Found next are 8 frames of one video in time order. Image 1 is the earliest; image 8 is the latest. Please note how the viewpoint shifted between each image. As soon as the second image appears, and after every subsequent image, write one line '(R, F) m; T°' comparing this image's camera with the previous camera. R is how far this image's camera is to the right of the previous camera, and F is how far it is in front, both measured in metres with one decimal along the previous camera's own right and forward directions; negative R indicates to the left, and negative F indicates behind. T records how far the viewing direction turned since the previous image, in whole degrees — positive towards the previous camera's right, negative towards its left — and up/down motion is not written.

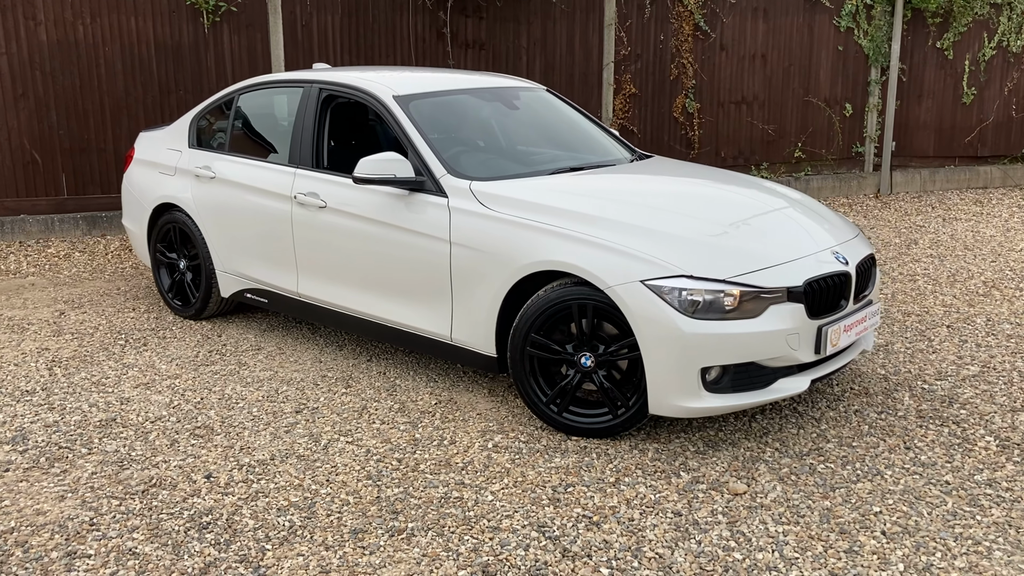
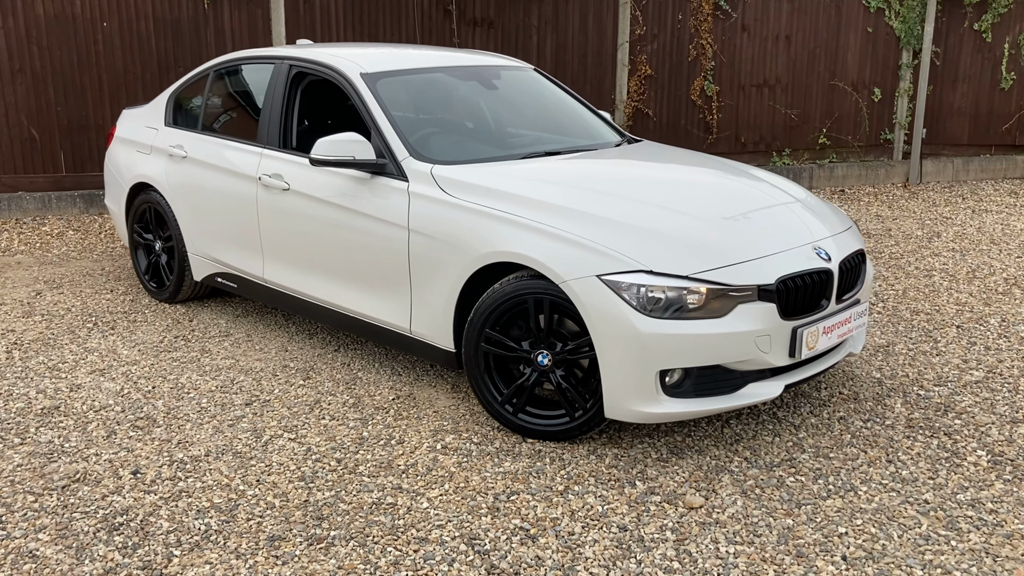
(+0.3, +0.2) m; -3°
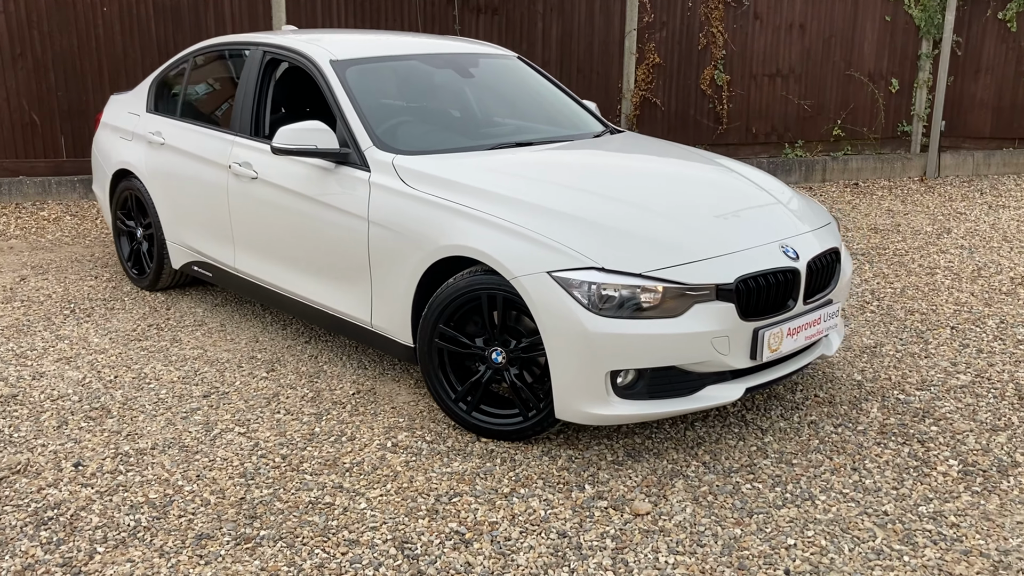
(+0.3, +0.1) m; -2°
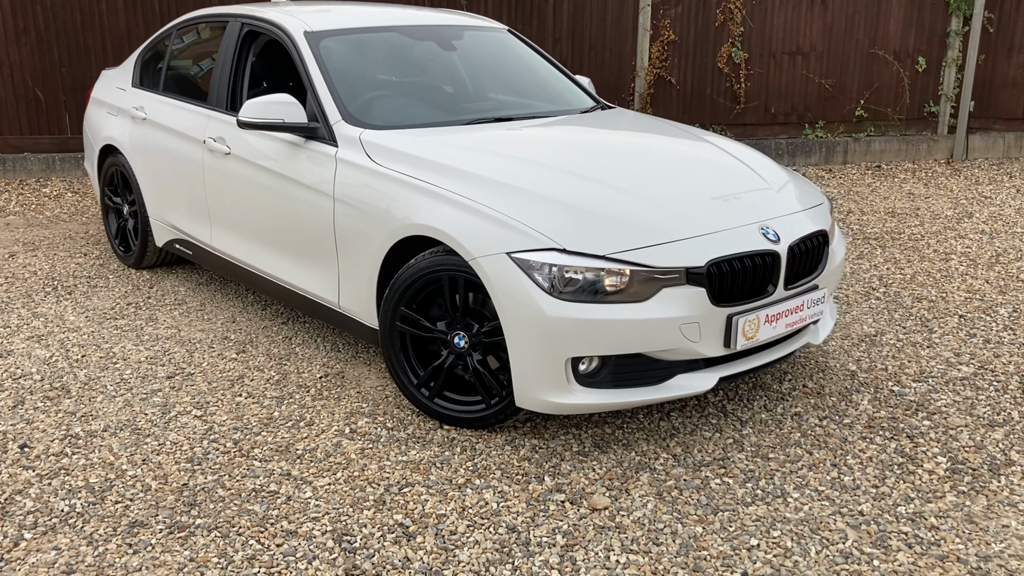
(+0.2, +0.2) m; -2°
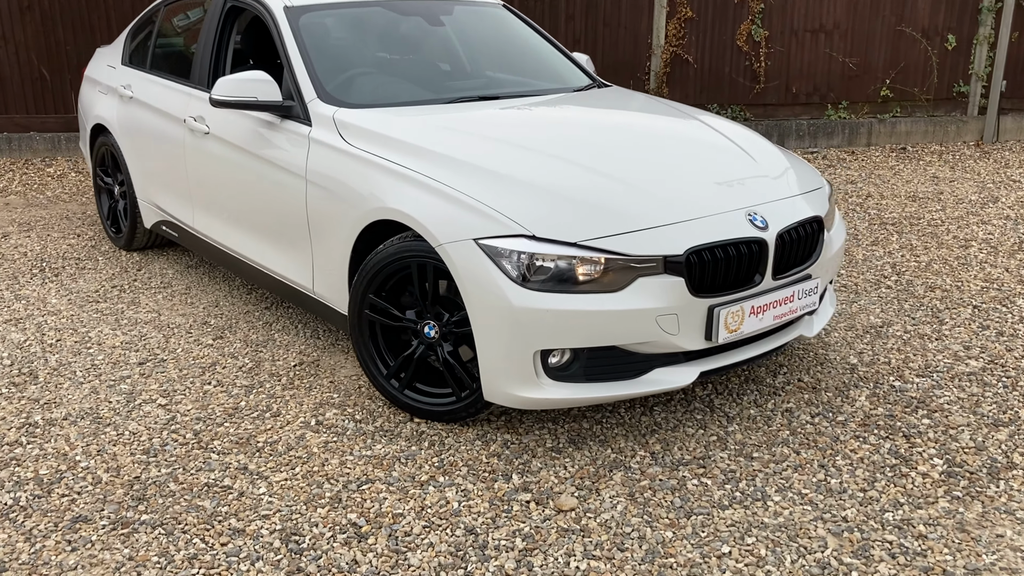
(+0.2, +0.2) m; -2°
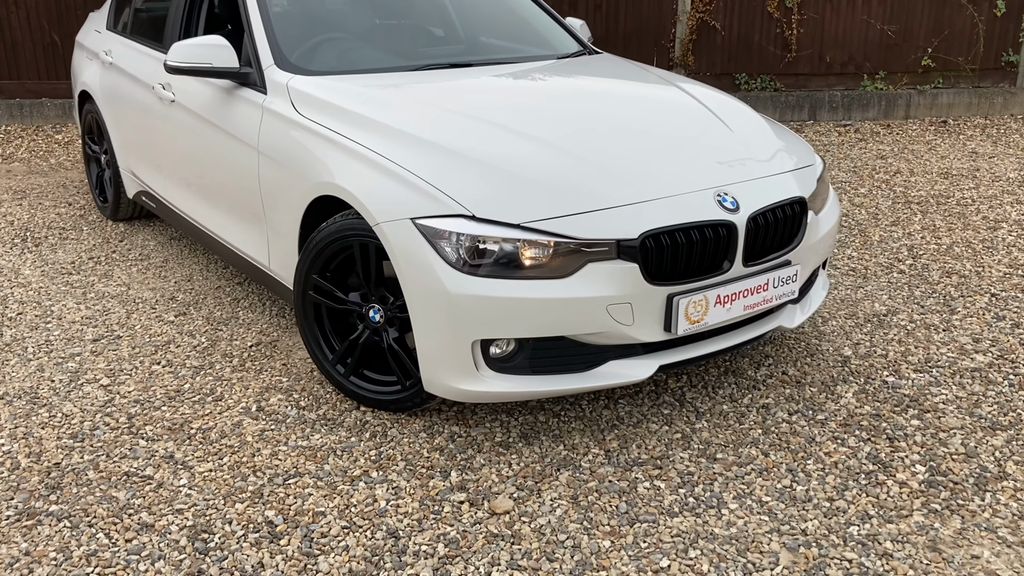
(+0.3, +0.2) m; -3°
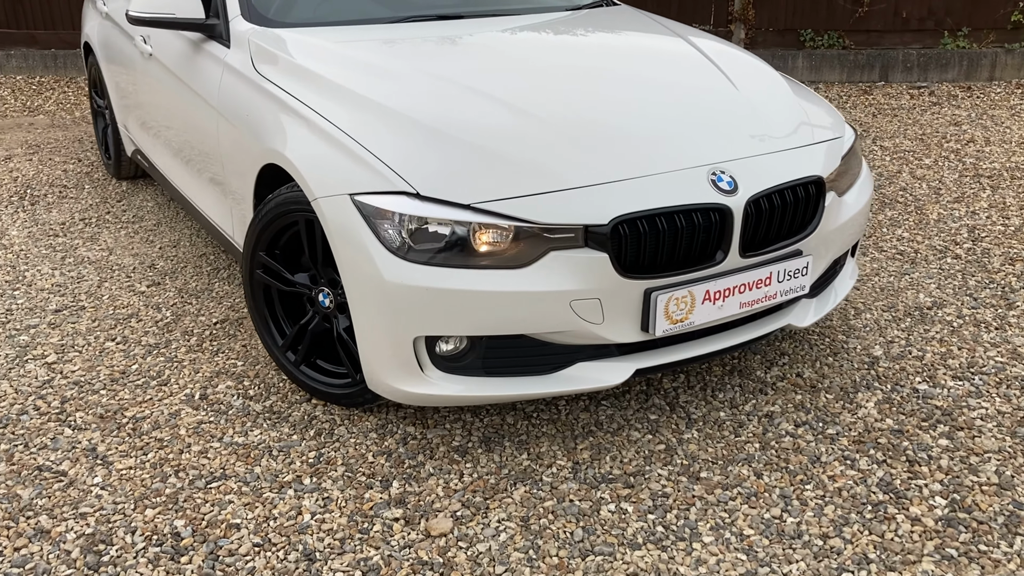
(+0.3, +0.3) m; -5°
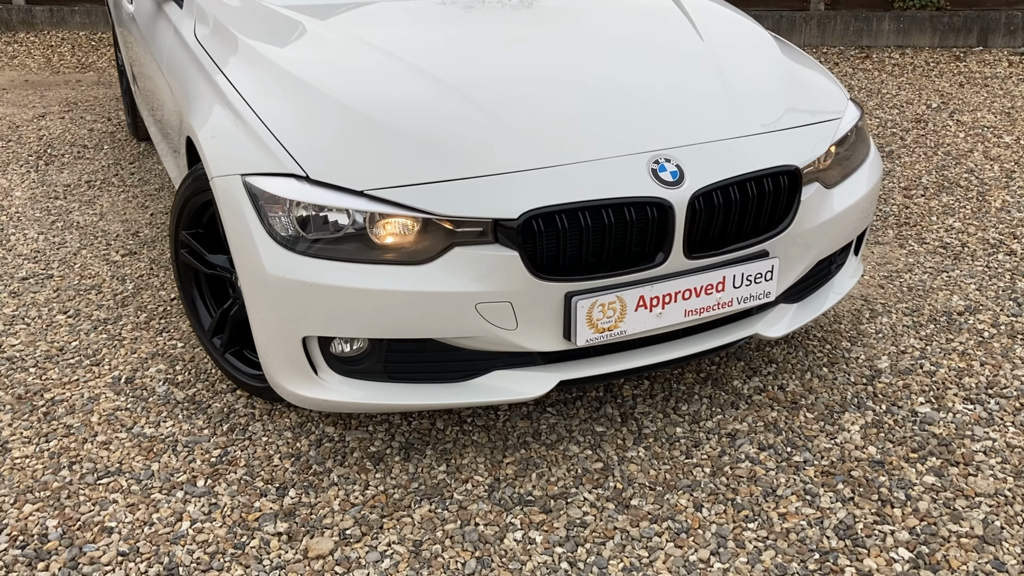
(+0.4, +0.3) m; -7°
